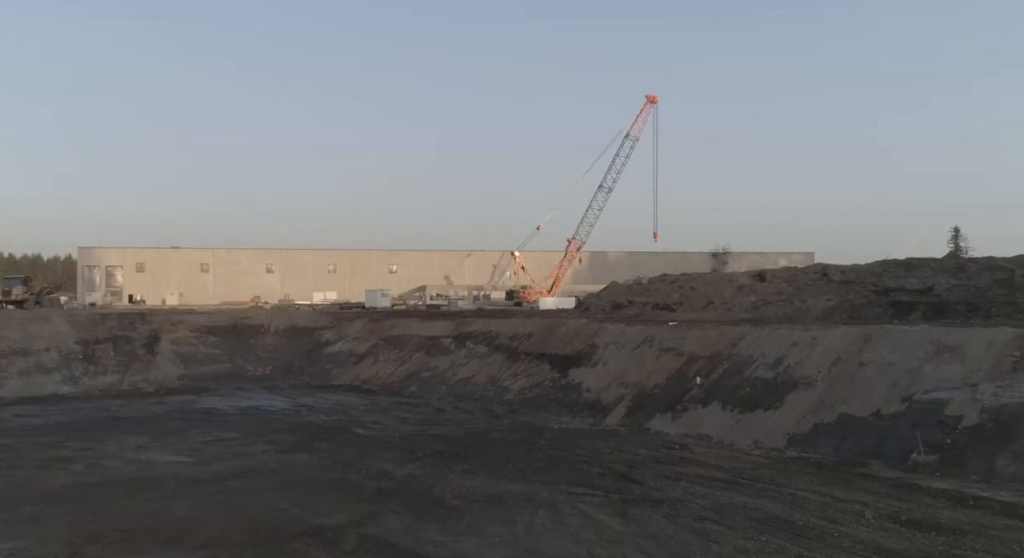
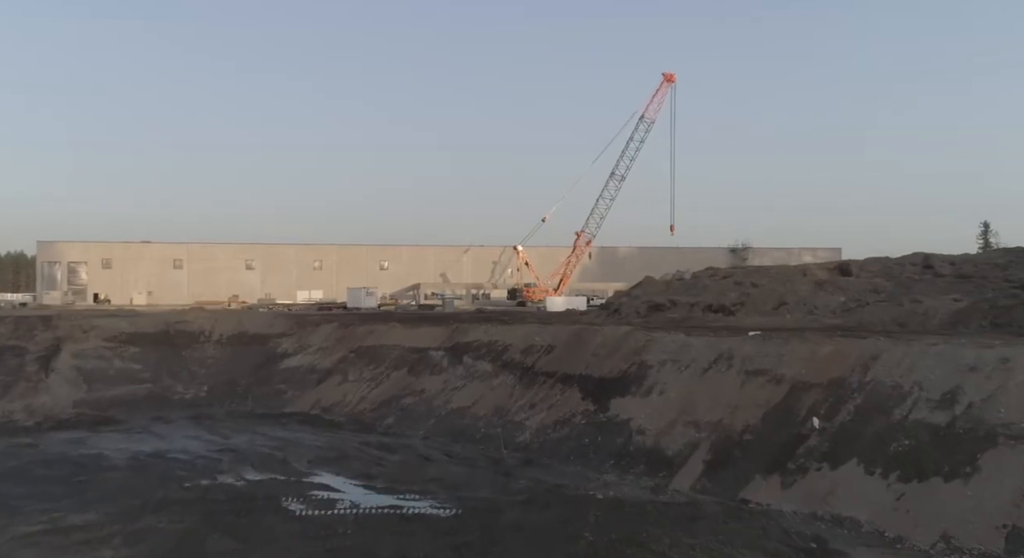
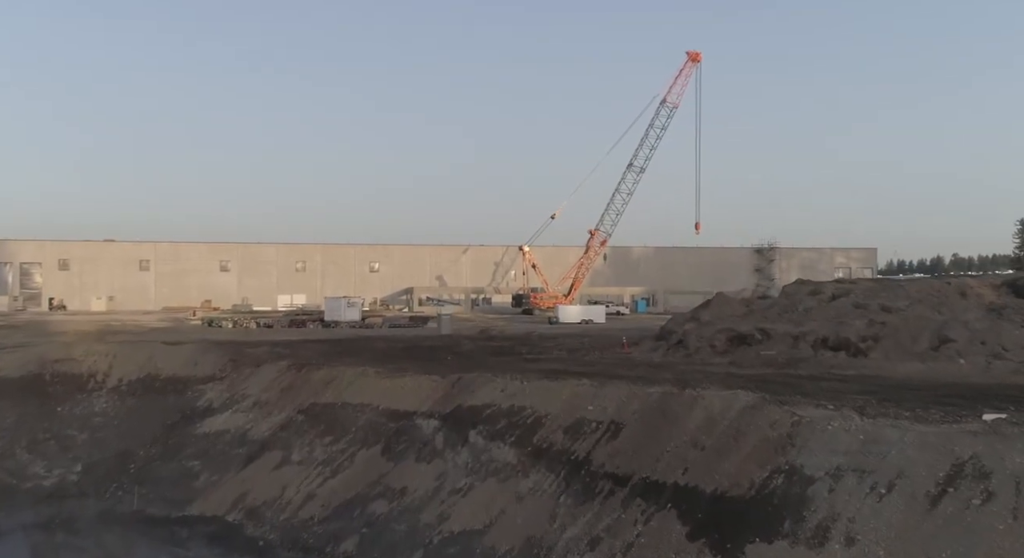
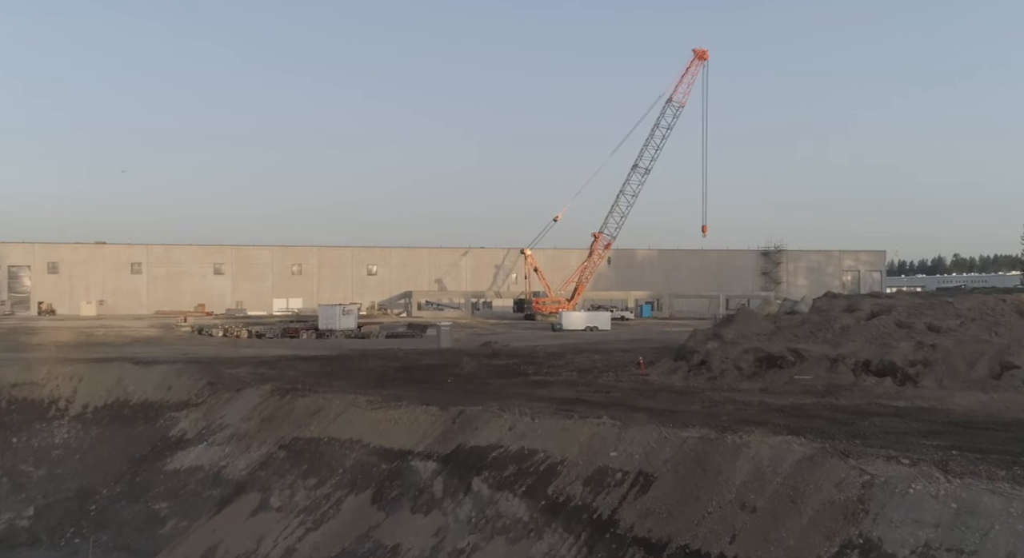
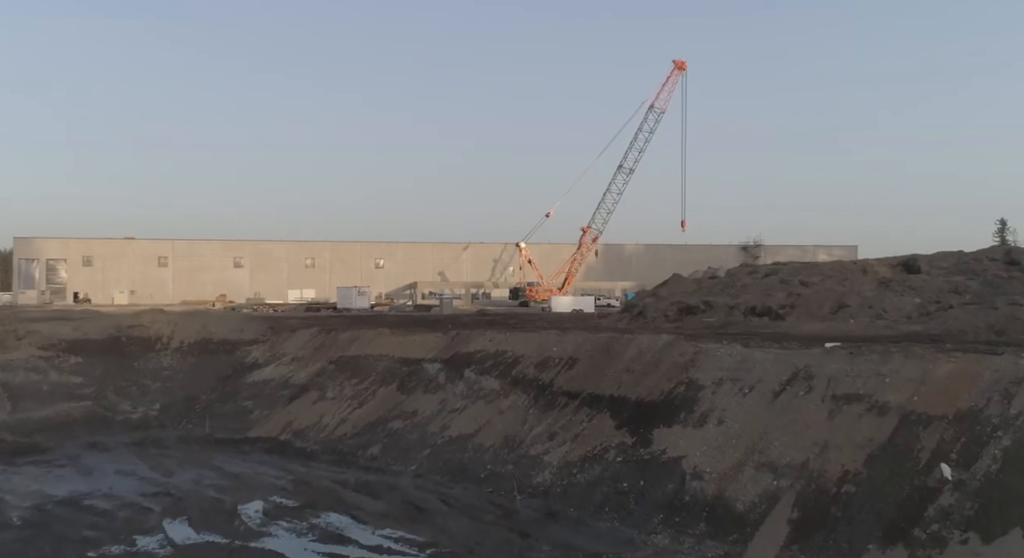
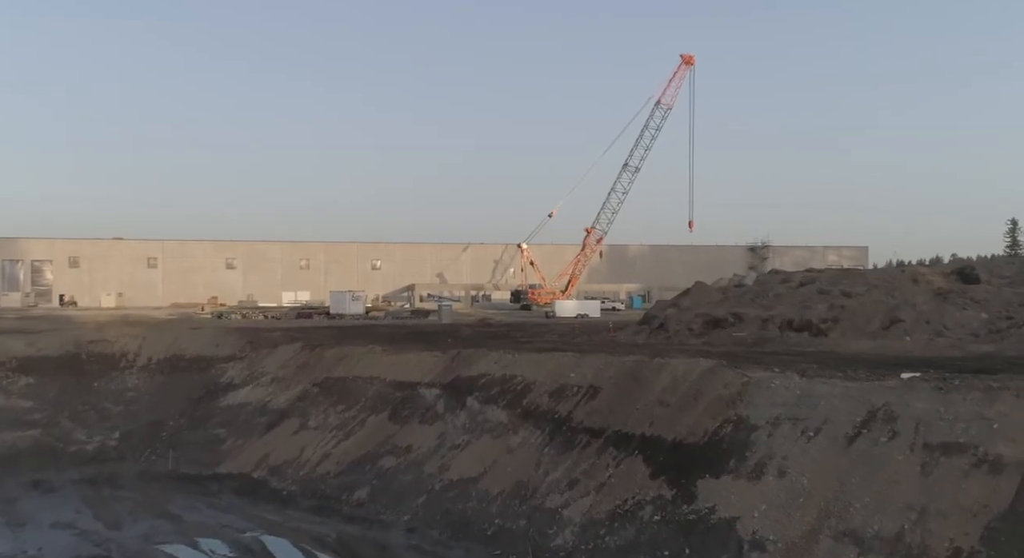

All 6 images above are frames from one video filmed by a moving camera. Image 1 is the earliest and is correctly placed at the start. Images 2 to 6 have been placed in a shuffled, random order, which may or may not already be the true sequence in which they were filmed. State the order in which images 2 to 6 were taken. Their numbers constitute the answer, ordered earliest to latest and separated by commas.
2, 5, 6, 3, 4
